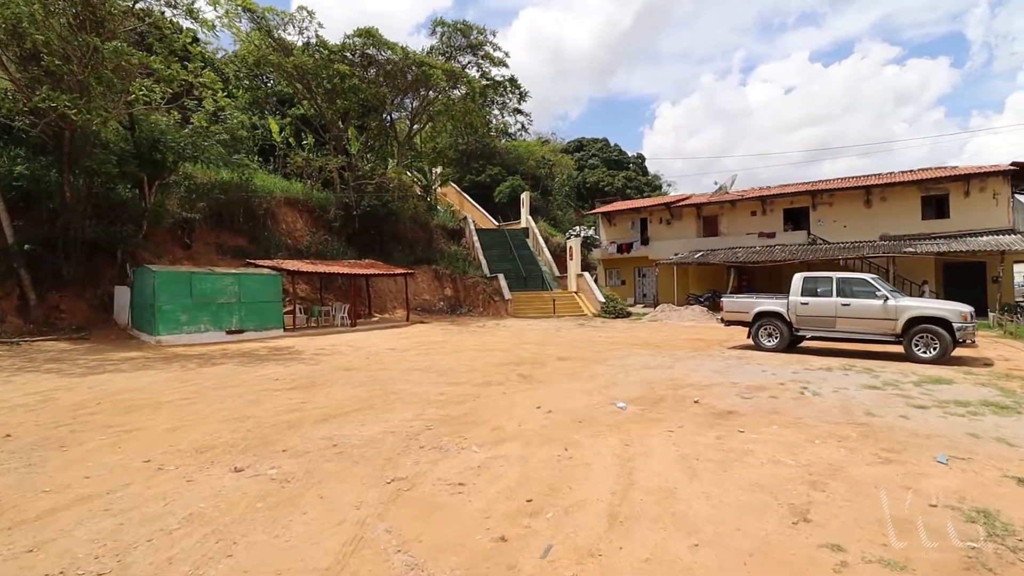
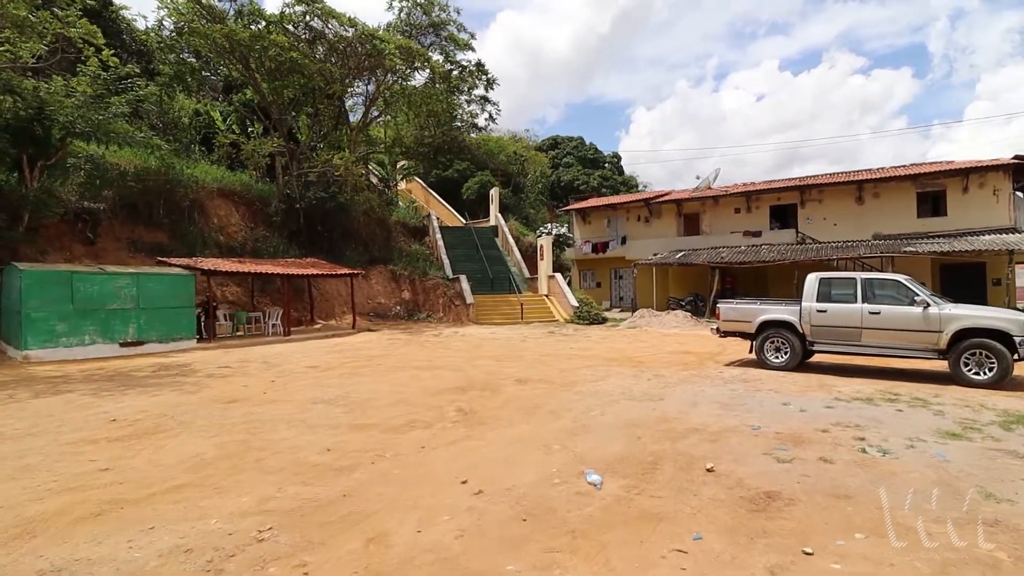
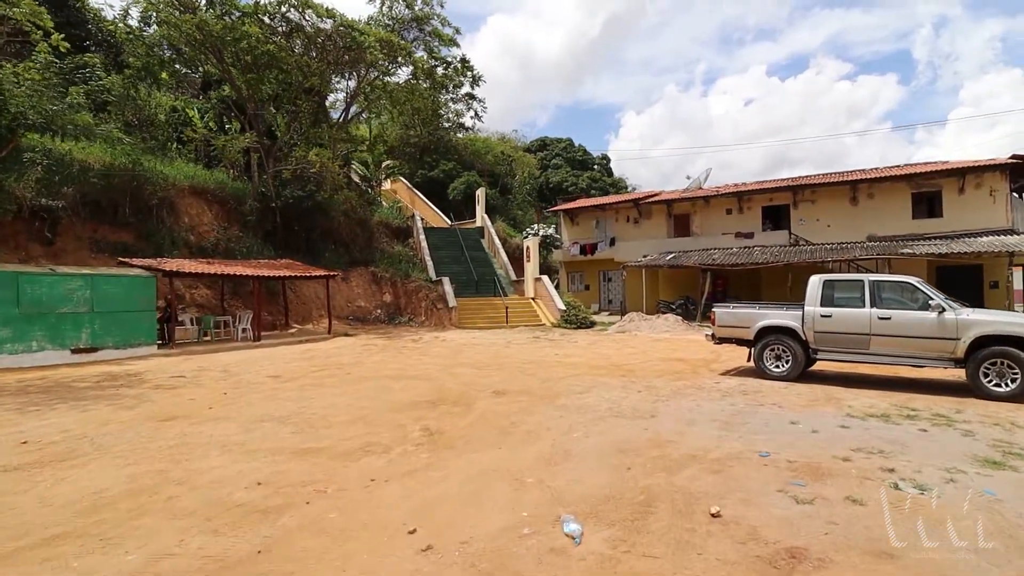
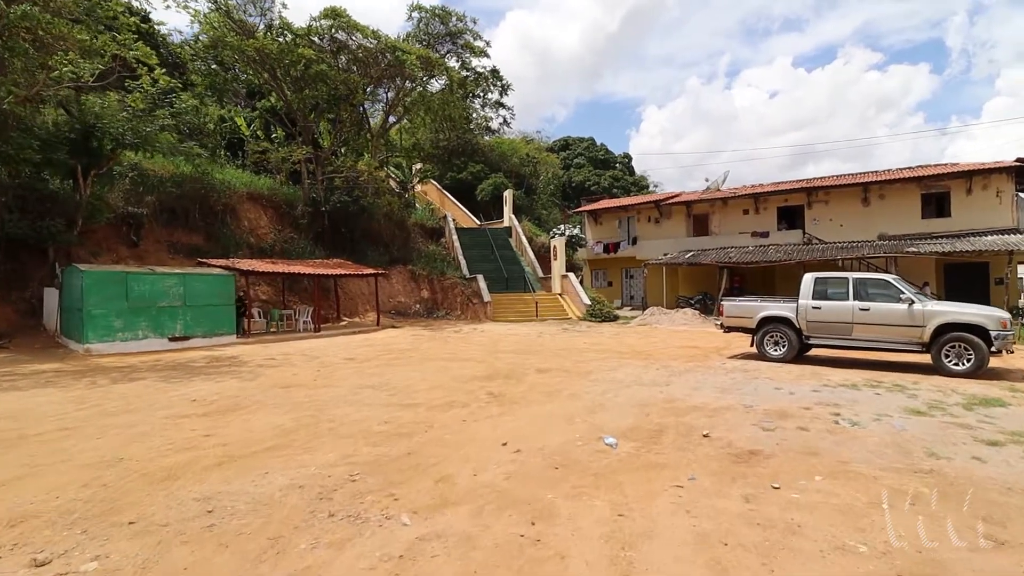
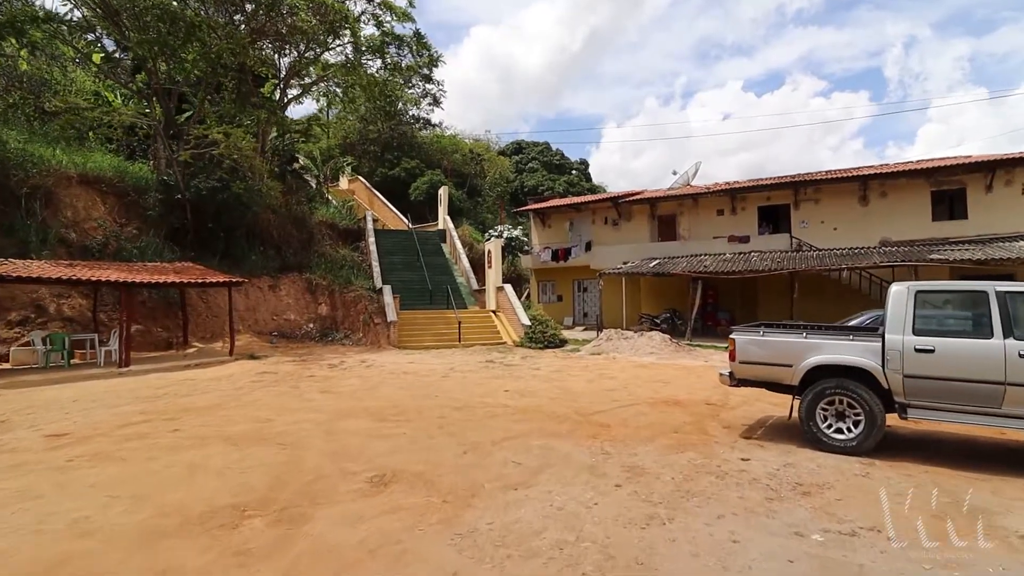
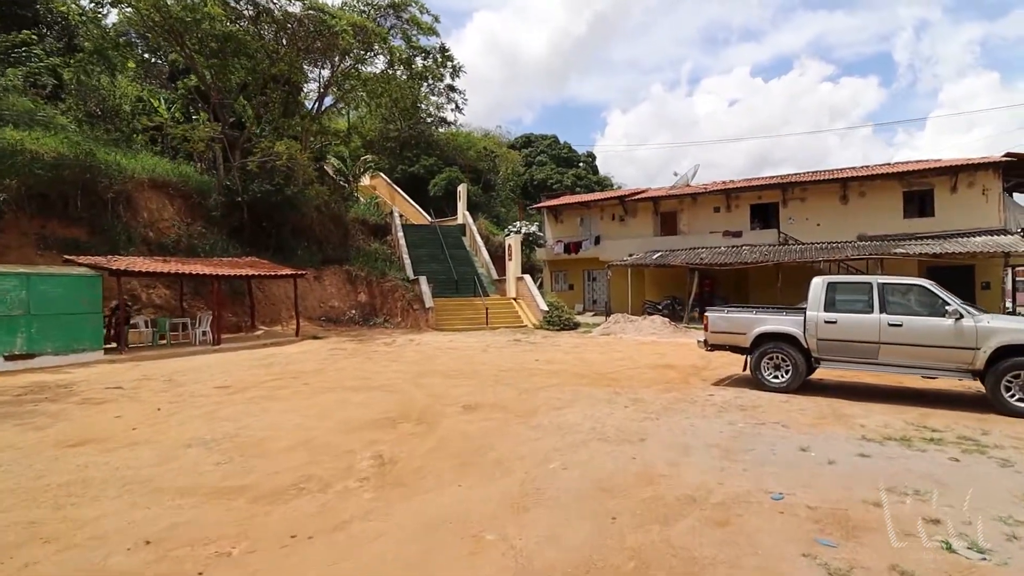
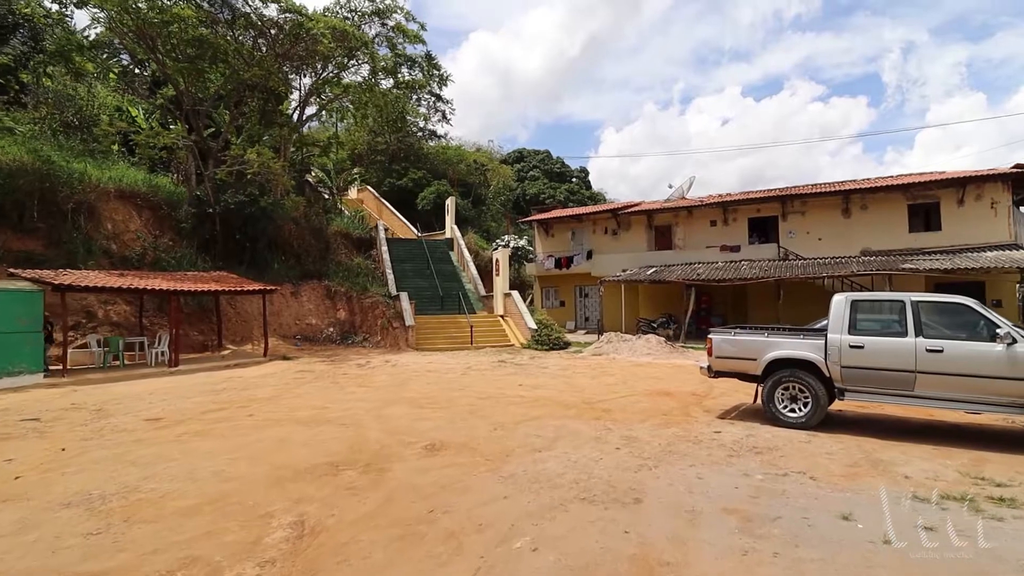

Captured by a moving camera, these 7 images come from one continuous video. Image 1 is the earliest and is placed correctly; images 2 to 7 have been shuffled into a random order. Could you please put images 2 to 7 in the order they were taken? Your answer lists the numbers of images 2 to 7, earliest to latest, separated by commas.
4, 2, 3, 6, 7, 5
